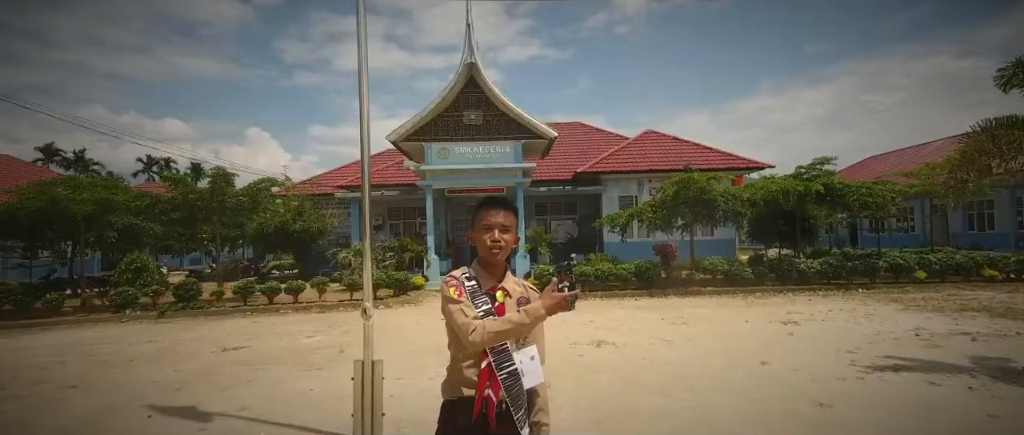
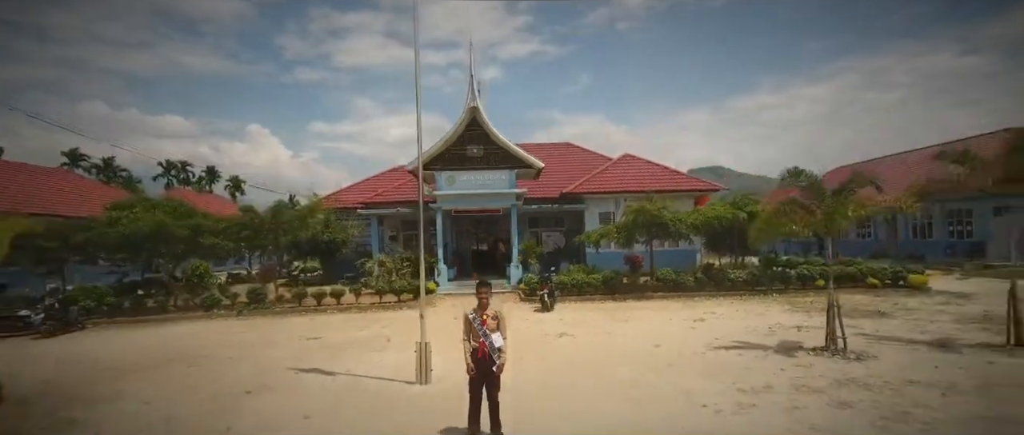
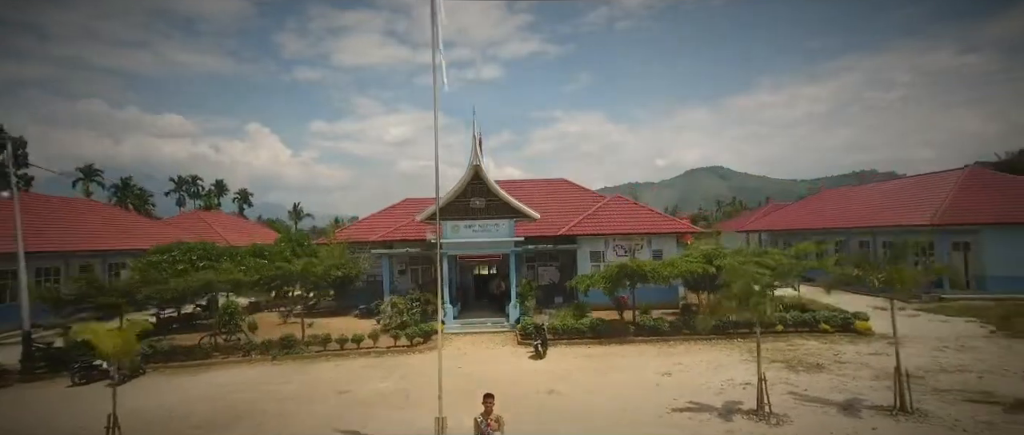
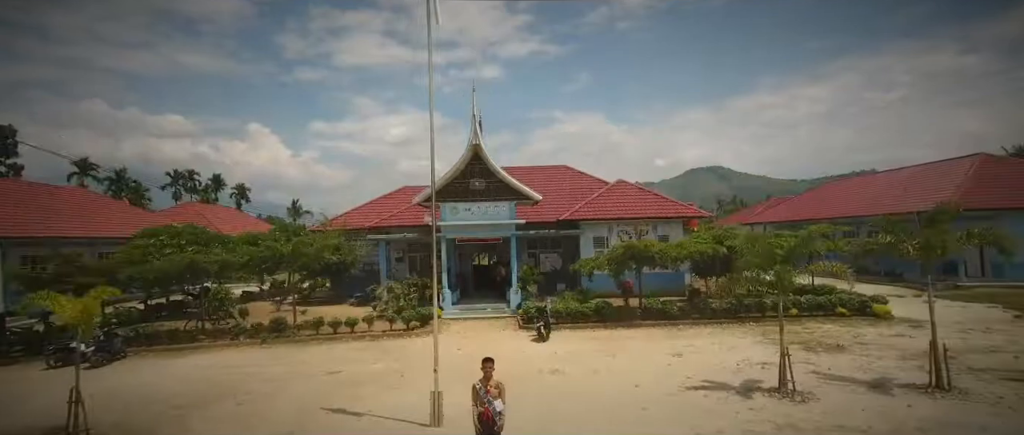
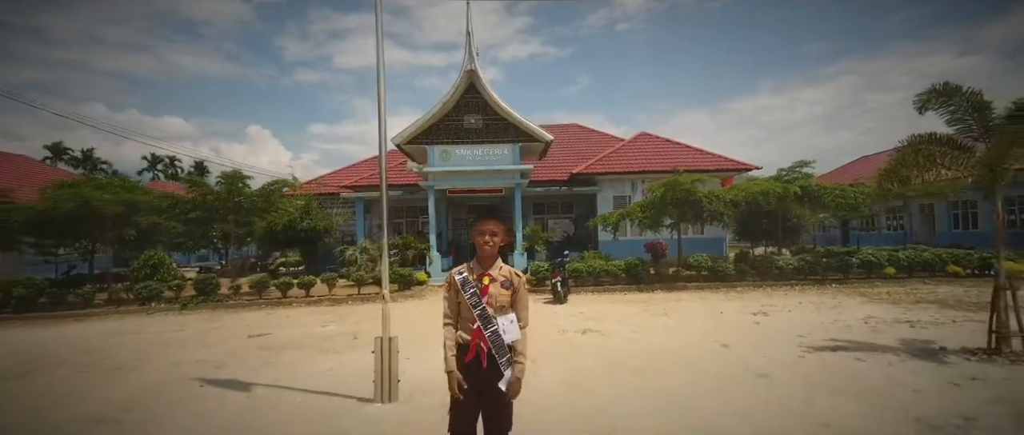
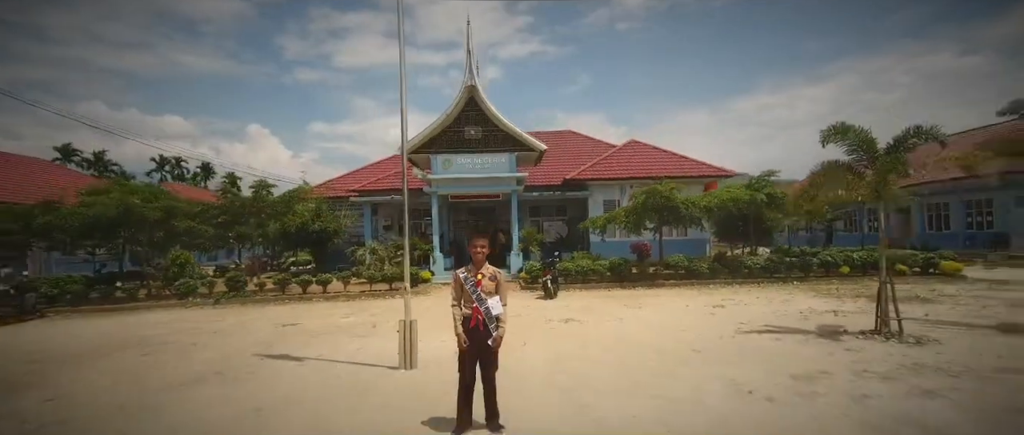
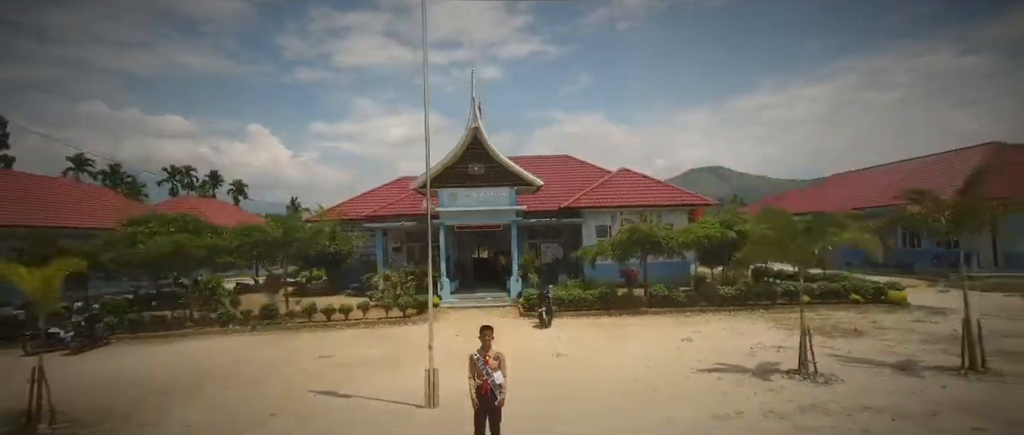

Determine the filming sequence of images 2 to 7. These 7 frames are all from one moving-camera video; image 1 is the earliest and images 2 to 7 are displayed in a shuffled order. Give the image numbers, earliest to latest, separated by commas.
5, 6, 2, 7, 4, 3
